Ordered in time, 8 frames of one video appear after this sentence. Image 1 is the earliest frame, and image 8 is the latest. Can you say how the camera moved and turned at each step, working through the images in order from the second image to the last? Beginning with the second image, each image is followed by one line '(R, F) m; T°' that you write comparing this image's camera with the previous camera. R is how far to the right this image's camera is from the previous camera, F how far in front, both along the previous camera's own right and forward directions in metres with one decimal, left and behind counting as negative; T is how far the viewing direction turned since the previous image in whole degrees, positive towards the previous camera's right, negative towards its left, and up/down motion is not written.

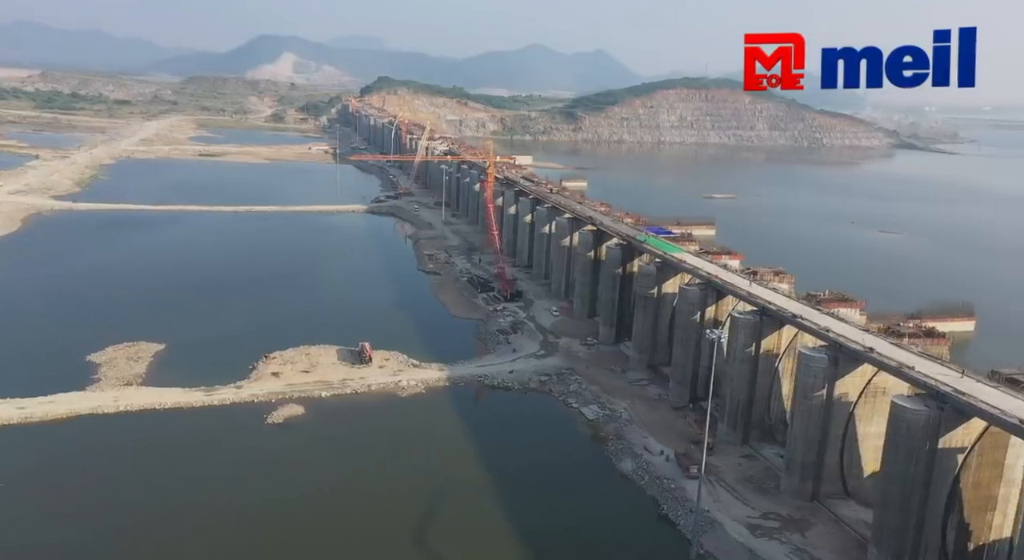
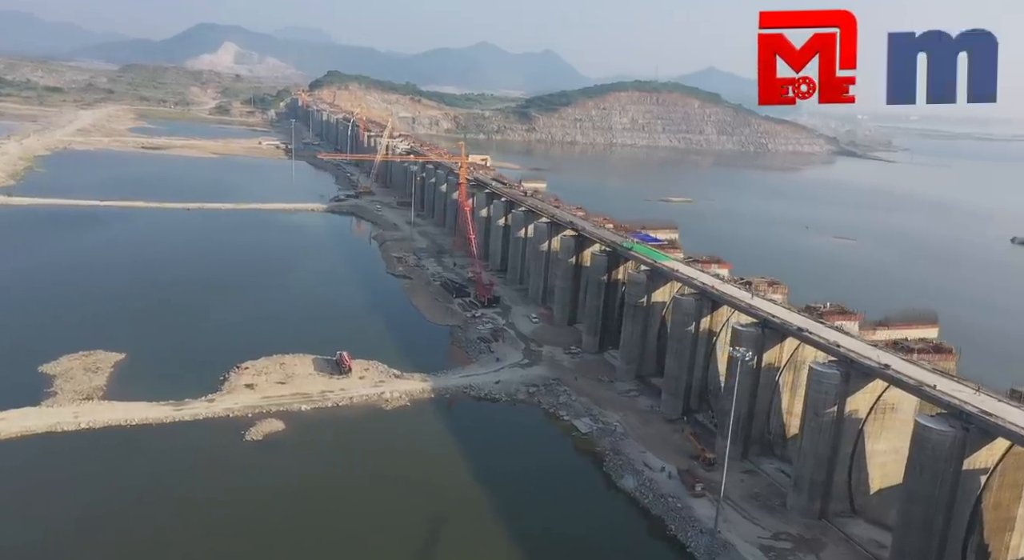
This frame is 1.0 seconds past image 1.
(-1.3, +0.9) m; +4°
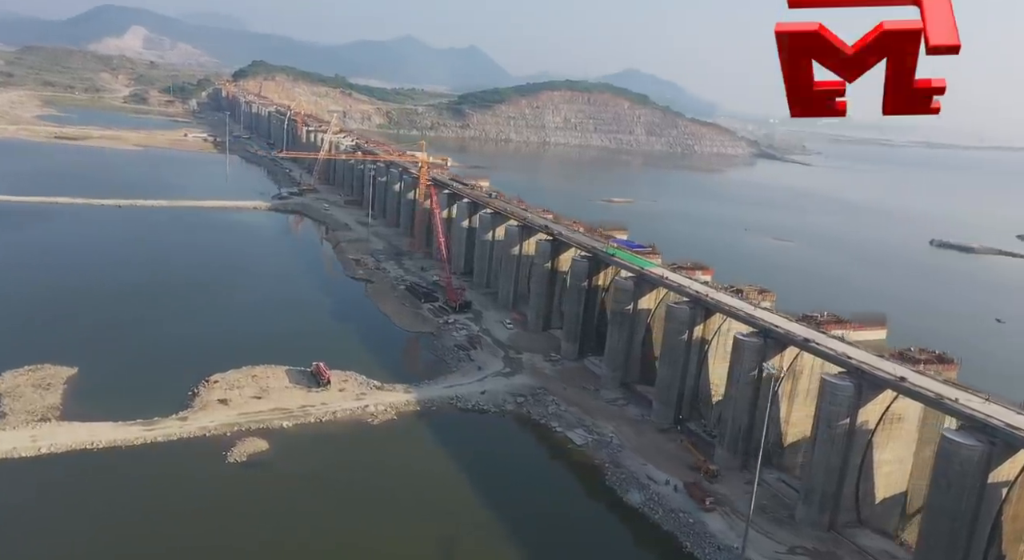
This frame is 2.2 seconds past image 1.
(-2.0, +0.9) m; +6°
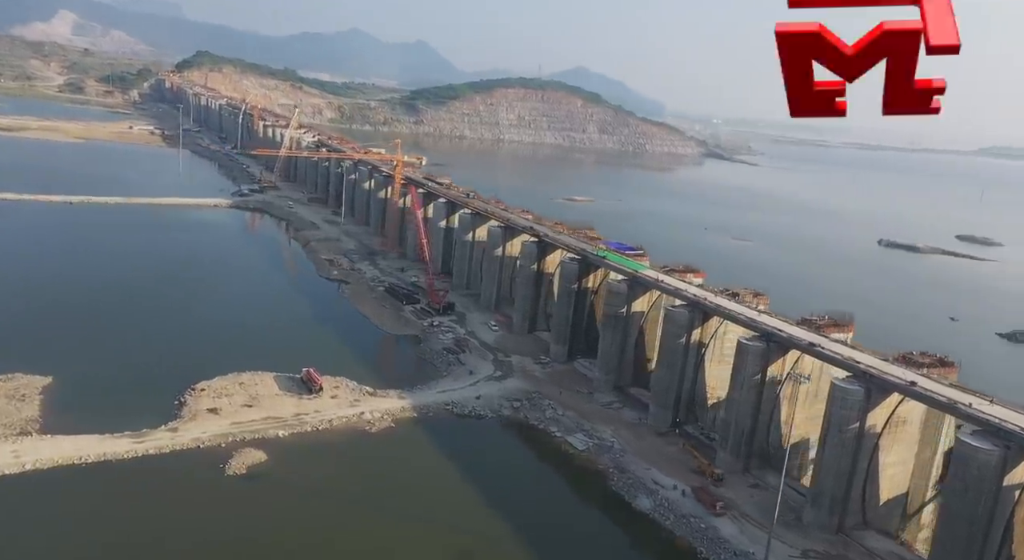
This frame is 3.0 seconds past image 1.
(-1.5, +0.4) m; +4°
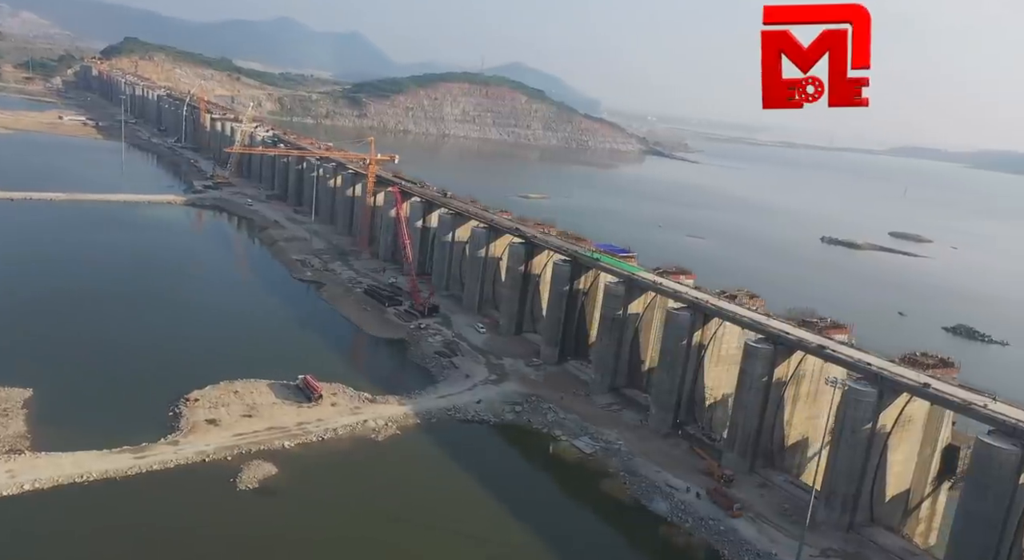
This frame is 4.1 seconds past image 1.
(-2.0, +0.3) m; +5°
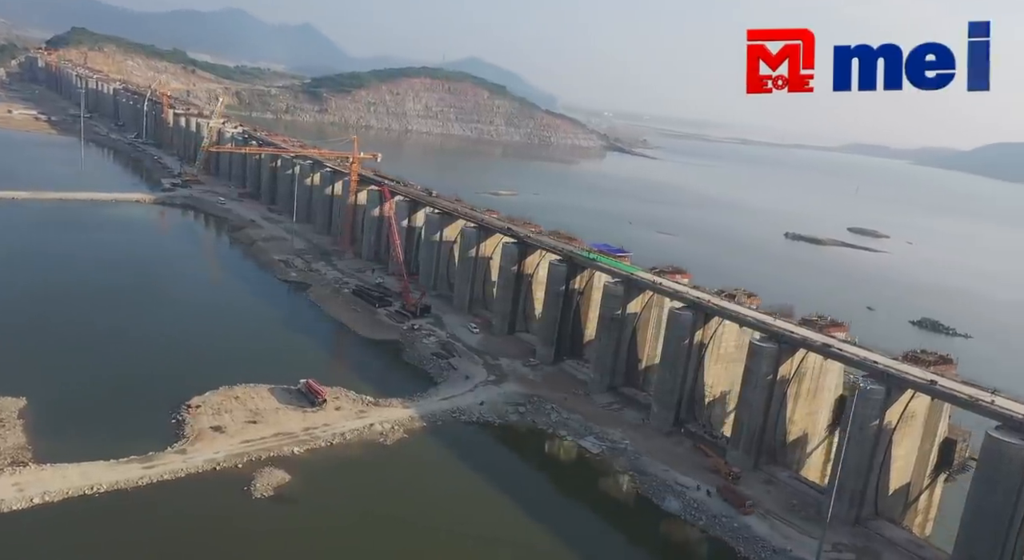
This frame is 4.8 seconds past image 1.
(-1.4, +0.1) m; +3°
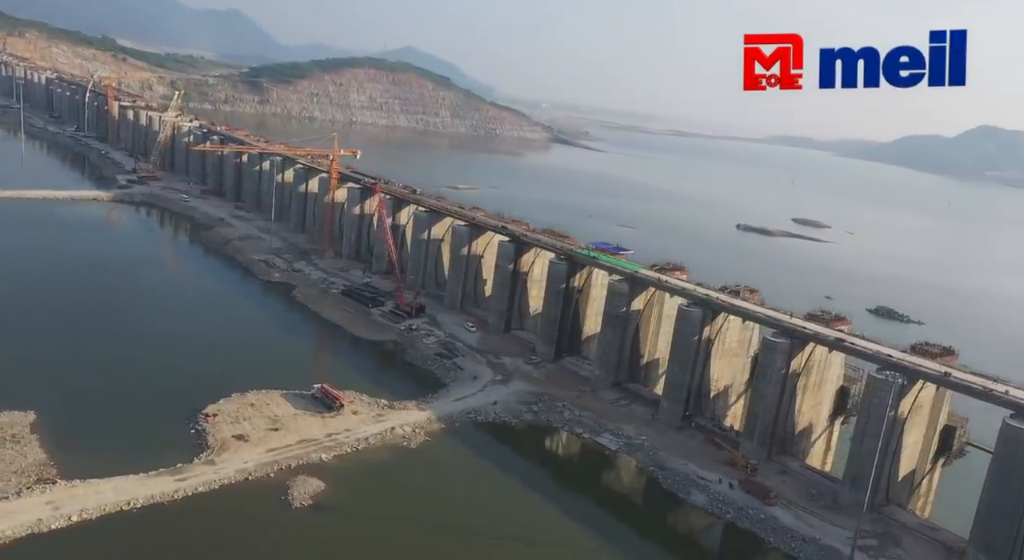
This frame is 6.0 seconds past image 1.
(-2.2, 0.0) m; +4°
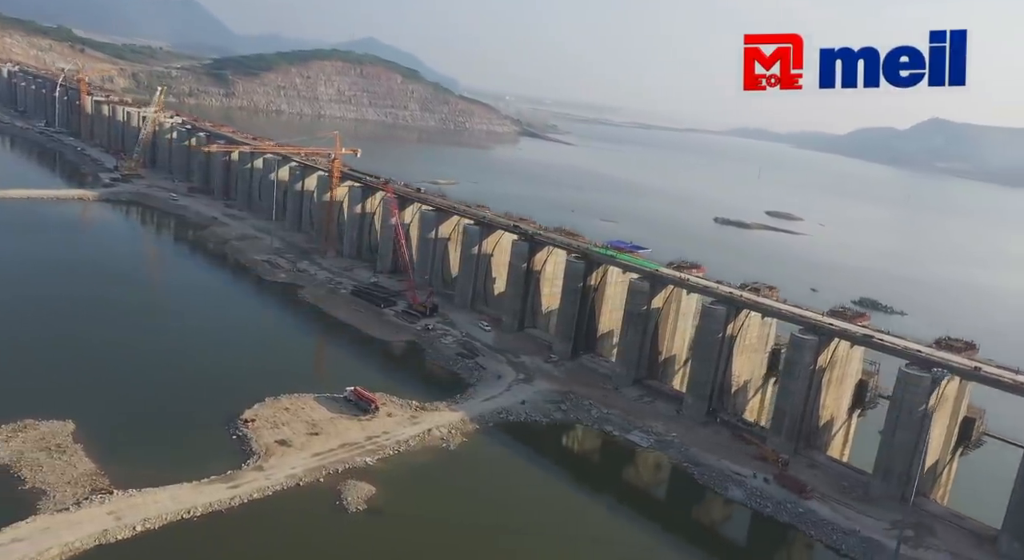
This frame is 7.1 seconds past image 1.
(-2.0, -0.1) m; +3°
